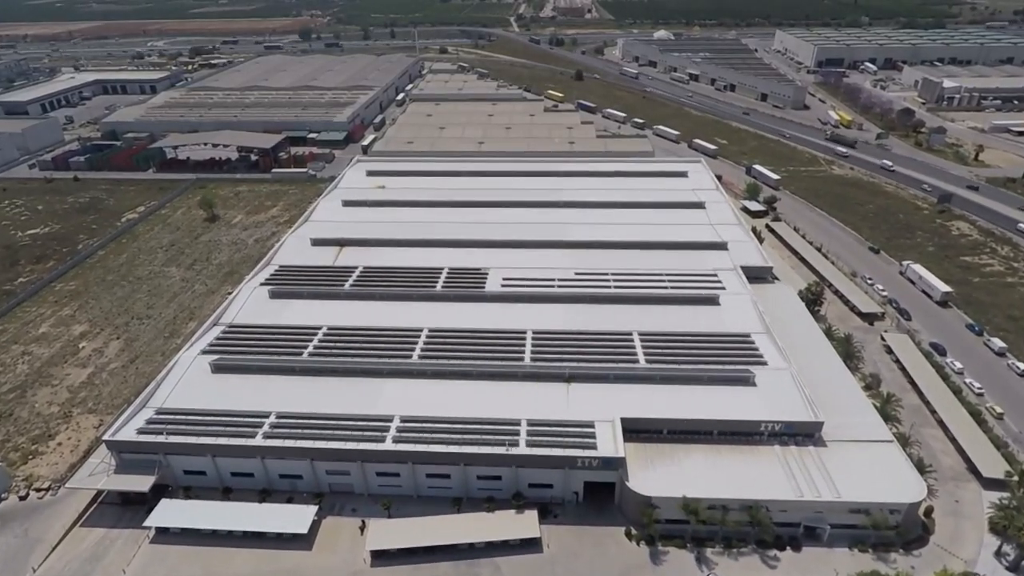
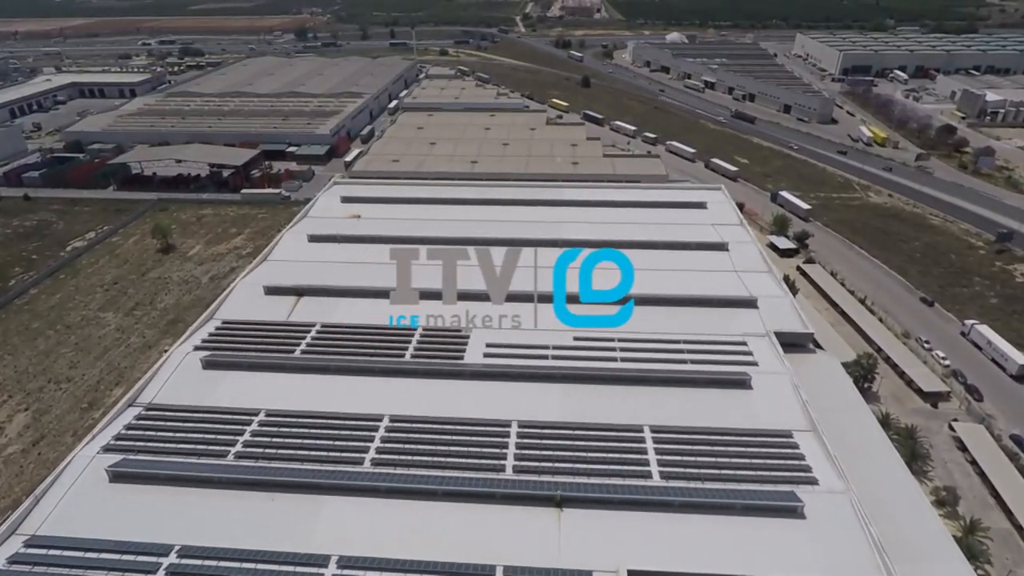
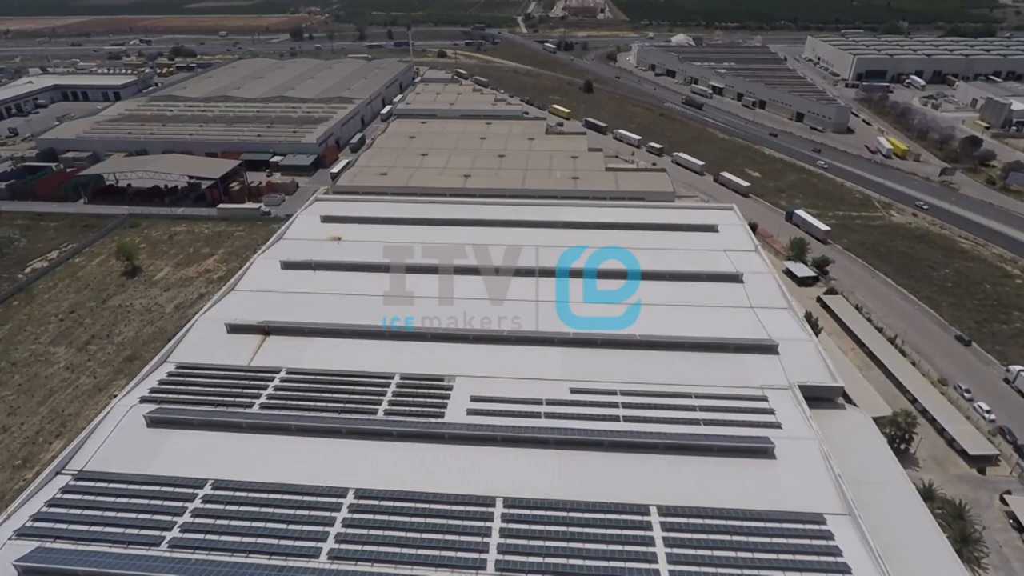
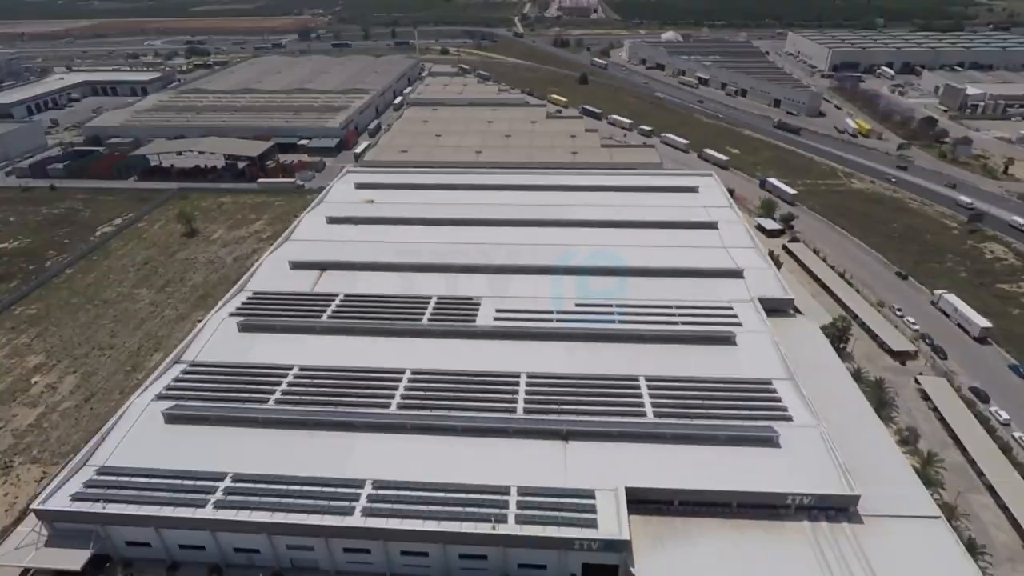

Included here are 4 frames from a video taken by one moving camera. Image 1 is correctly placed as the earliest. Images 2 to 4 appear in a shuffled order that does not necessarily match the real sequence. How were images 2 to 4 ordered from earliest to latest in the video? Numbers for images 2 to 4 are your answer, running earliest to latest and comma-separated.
4, 2, 3
